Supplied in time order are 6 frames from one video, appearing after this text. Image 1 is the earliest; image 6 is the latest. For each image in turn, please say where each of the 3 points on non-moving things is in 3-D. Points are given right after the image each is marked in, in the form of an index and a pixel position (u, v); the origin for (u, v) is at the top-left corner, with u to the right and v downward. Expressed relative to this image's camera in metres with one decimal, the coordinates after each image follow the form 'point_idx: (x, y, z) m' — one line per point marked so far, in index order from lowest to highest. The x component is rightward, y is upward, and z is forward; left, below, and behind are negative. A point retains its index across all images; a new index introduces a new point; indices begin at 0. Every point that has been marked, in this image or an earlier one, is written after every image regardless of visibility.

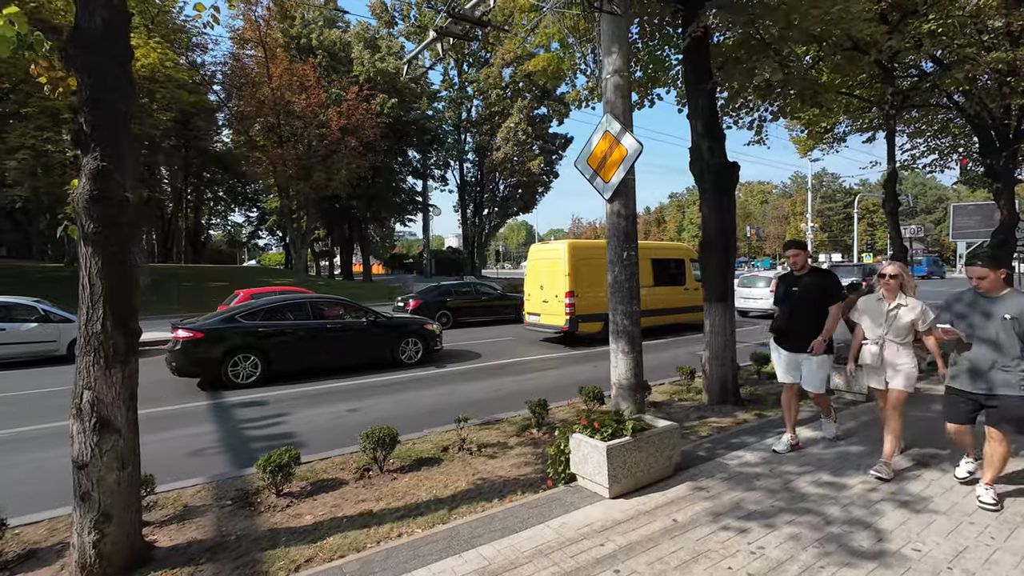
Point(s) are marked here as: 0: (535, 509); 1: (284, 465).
0: (0.0, -1.8, +3.7) m
1: (-2.0, -1.5, +4.3) m
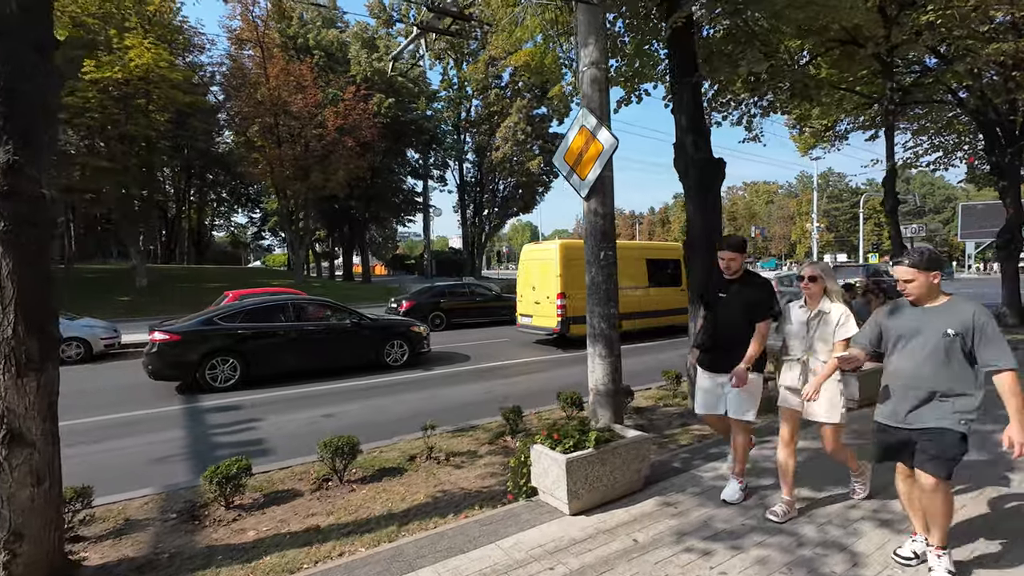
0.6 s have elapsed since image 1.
0: (-0.3, -1.8, +3.5) m
1: (-2.3, -1.6, +4.1) m
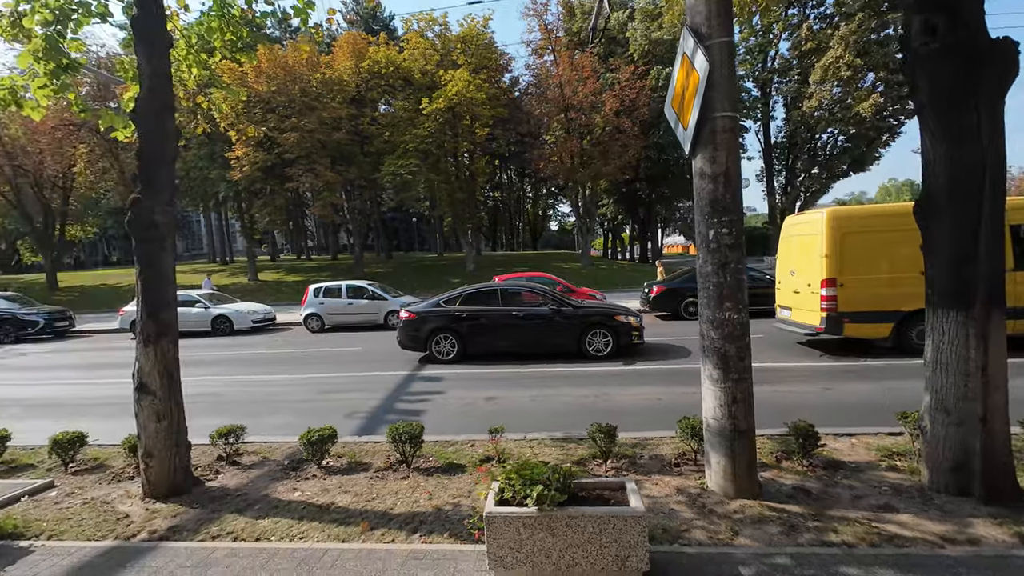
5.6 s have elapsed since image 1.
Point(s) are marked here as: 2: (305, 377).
0: (-0.7, -1.8, +3.1) m
1: (-1.9, -1.5, +4.8) m
2: (-4.0, -1.7, +9.4) m
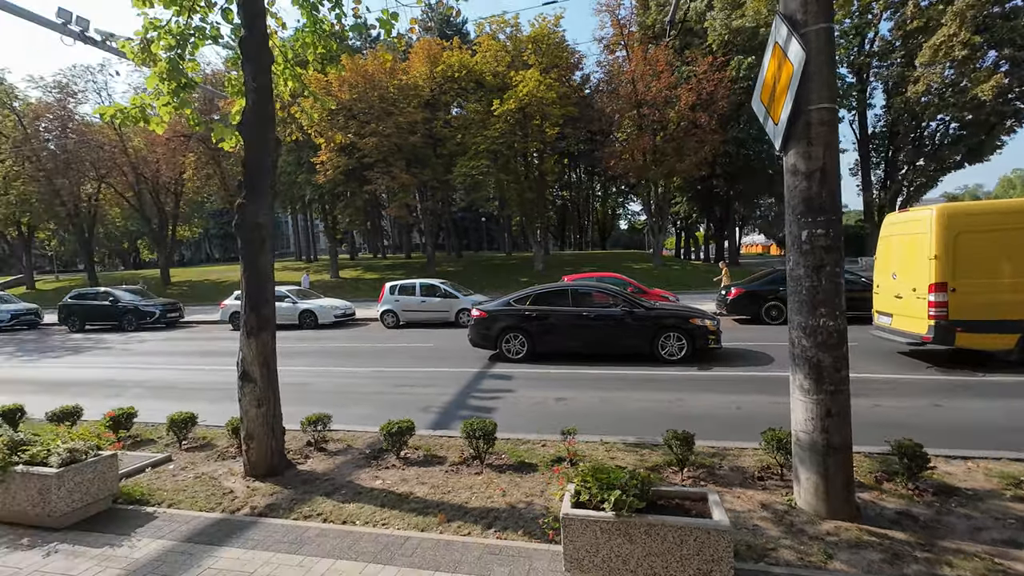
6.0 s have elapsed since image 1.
0: (-0.2, -1.8, +3.1) m
1: (-1.2, -1.5, +5.0) m
2: (-2.6, -1.7, +9.9) m
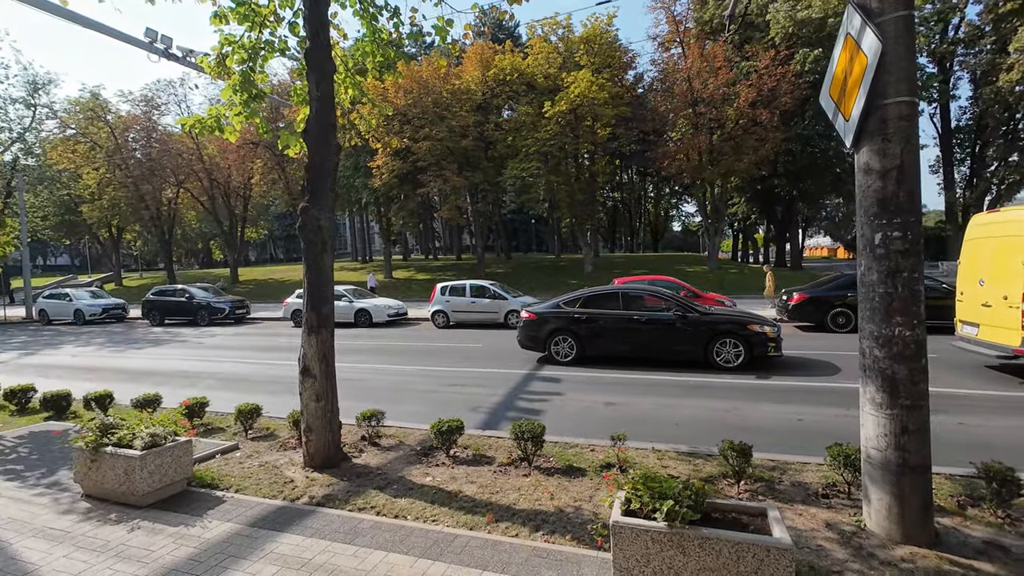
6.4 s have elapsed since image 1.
0: (+0.1, -1.8, +3.1) m
1: (-0.7, -1.5, +5.1) m
2: (-1.6, -1.7, +10.1) m
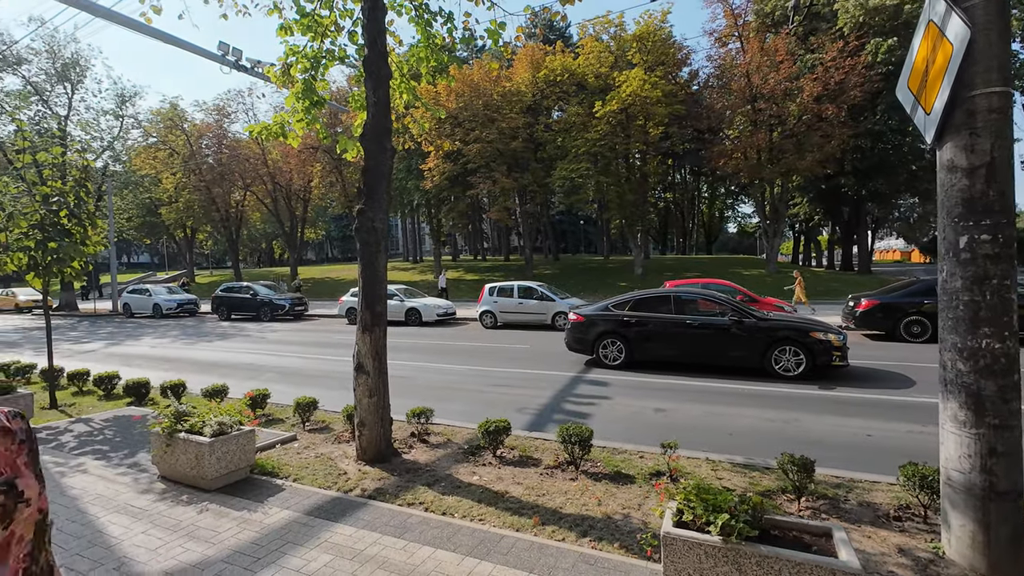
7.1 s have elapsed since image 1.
0: (+0.4, -1.8, +3.1) m
1: (-0.2, -1.5, +5.1) m
2: (-0.7, -1.7, +10.2) m
